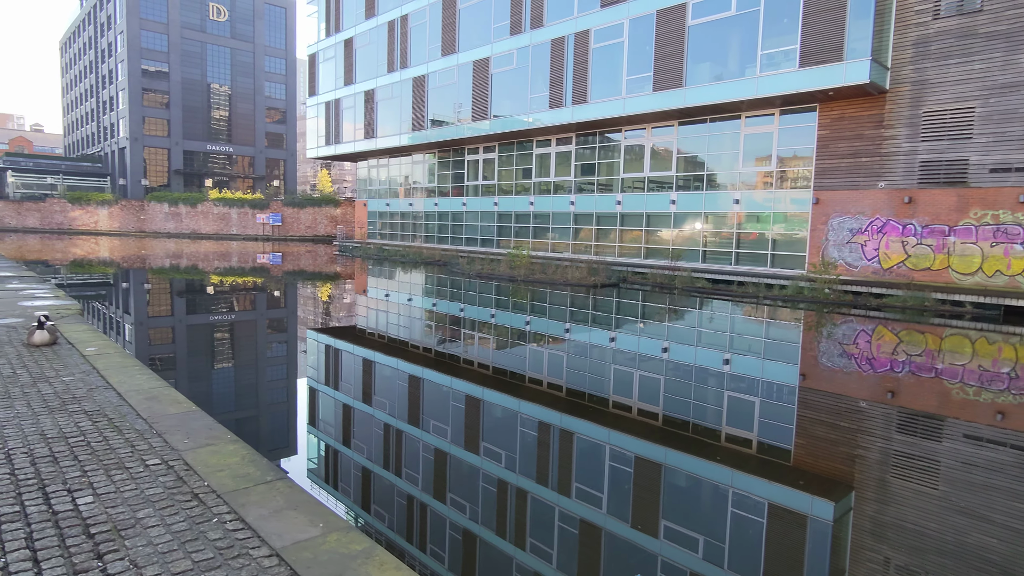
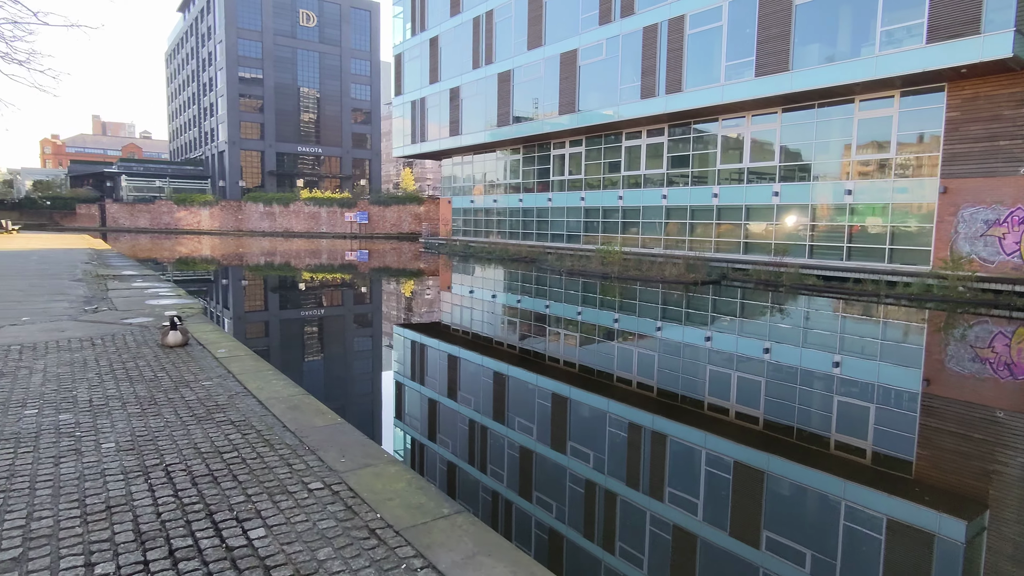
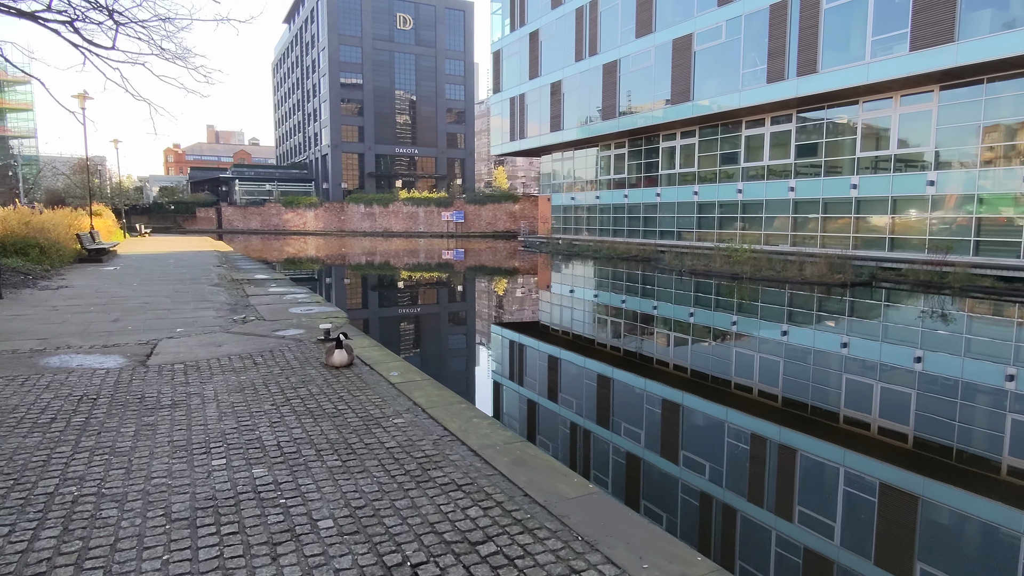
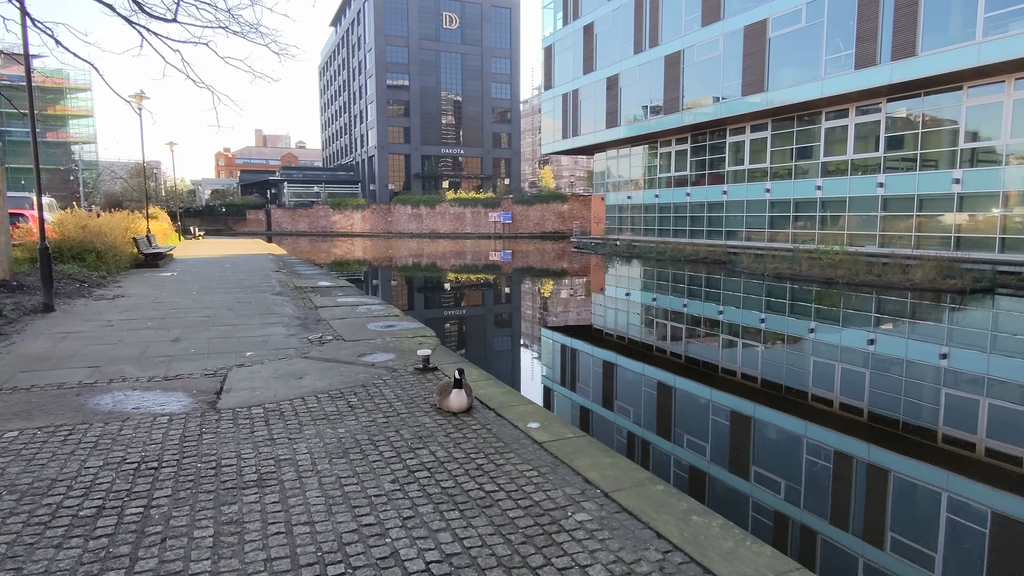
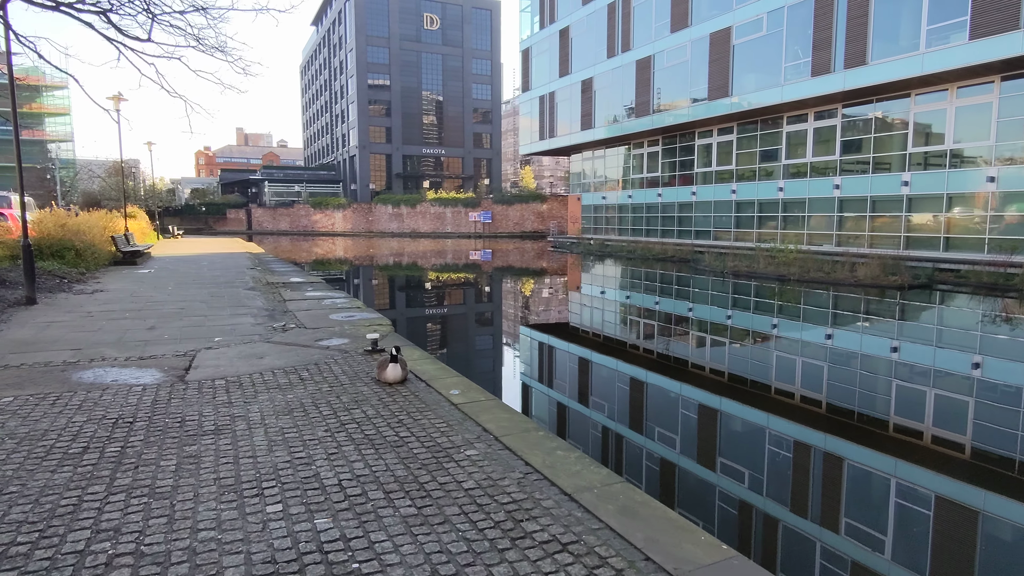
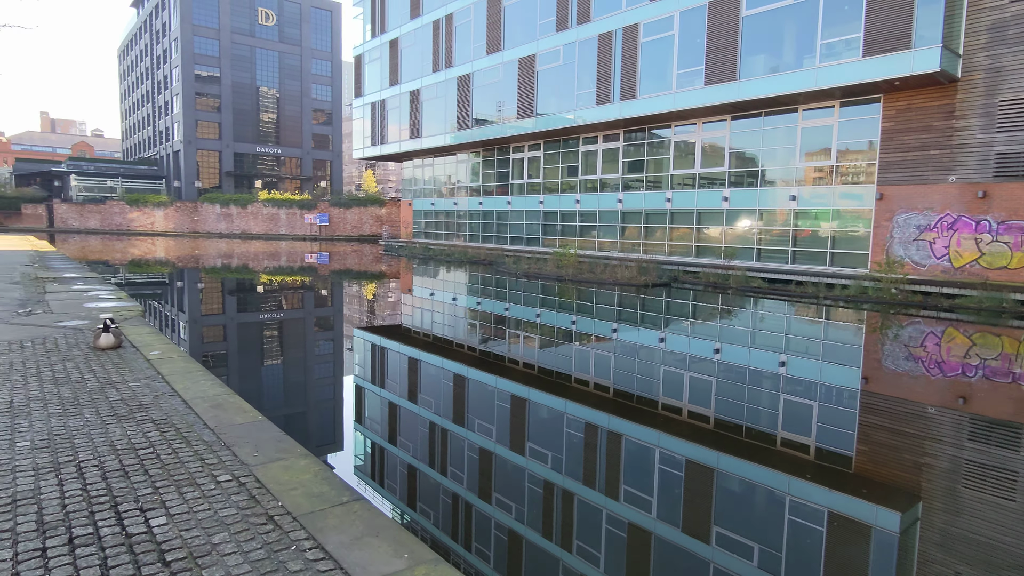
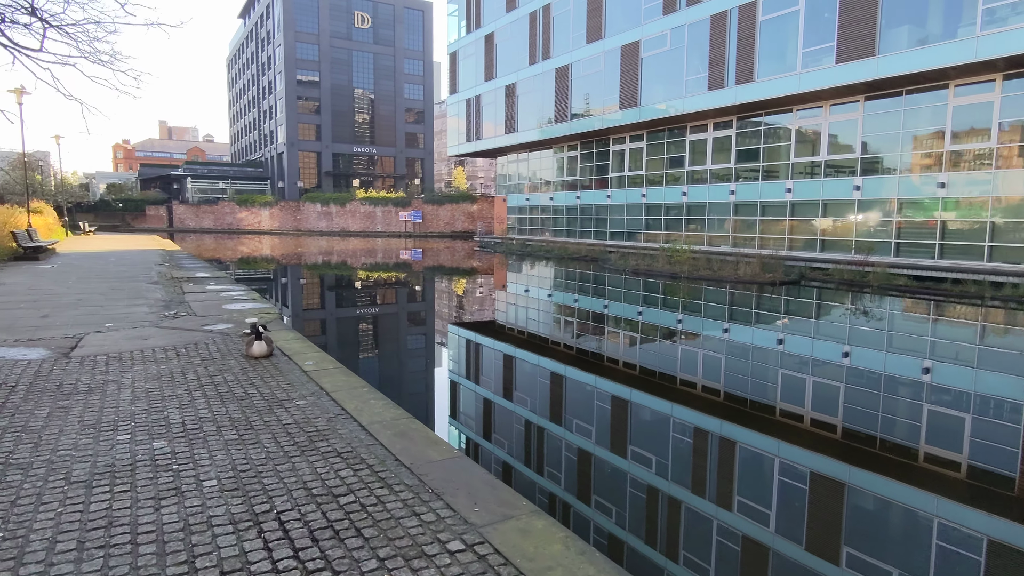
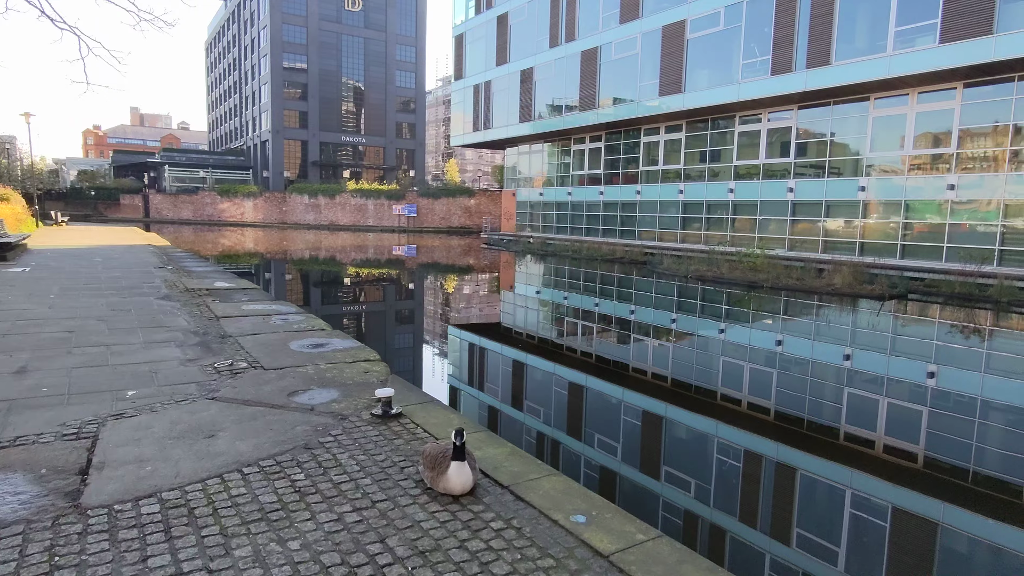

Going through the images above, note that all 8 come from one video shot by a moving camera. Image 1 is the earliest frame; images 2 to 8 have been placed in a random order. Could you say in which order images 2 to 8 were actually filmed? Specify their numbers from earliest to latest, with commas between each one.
6, 2, 7, 3, 5, 4, 8
